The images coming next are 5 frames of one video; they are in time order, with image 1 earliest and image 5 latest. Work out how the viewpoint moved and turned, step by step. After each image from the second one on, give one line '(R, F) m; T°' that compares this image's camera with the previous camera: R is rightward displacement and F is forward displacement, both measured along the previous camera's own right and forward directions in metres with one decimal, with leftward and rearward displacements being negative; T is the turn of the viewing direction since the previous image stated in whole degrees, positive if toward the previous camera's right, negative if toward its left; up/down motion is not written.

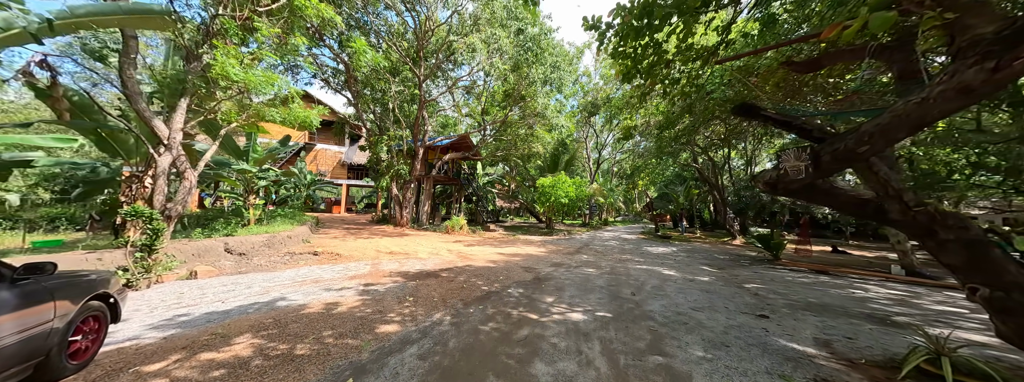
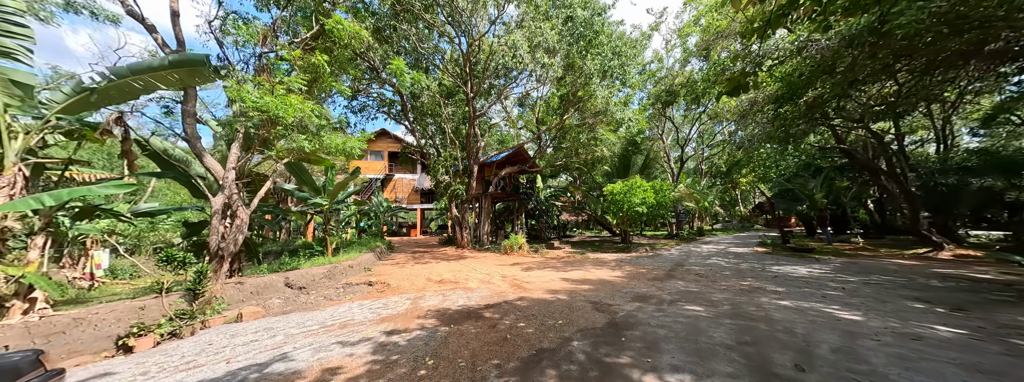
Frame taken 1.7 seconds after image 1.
(+0.2, +1.2) m; -14°
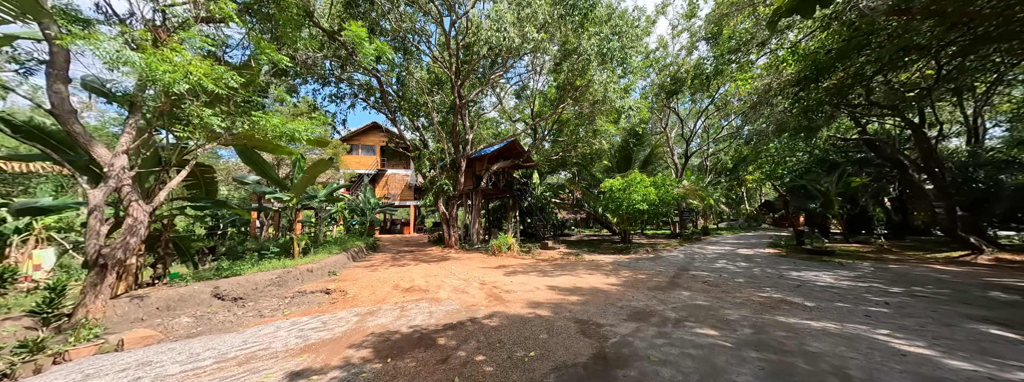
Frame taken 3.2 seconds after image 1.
(+0.5, +0.9) m; 0°
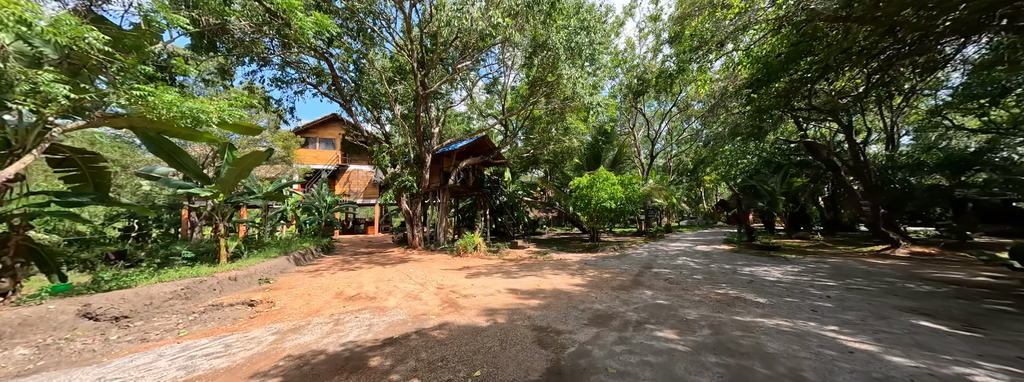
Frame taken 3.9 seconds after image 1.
(+0.3, +0.4) m; +6°
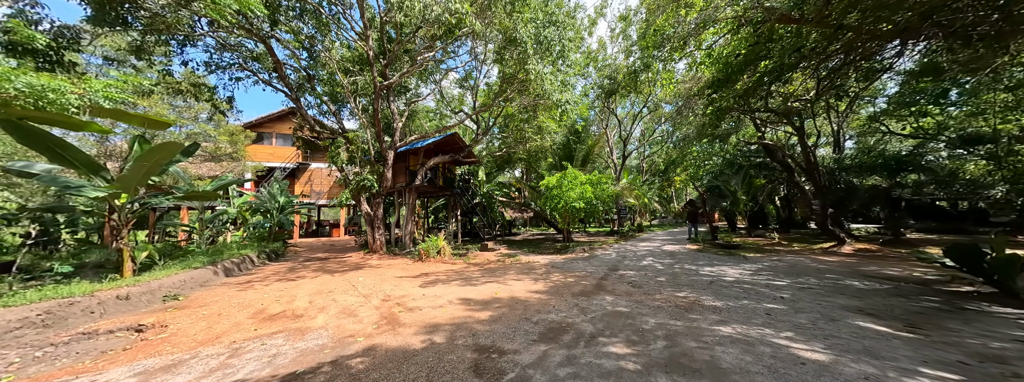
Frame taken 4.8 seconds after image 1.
(+0.5, +0.4) m; +4°
